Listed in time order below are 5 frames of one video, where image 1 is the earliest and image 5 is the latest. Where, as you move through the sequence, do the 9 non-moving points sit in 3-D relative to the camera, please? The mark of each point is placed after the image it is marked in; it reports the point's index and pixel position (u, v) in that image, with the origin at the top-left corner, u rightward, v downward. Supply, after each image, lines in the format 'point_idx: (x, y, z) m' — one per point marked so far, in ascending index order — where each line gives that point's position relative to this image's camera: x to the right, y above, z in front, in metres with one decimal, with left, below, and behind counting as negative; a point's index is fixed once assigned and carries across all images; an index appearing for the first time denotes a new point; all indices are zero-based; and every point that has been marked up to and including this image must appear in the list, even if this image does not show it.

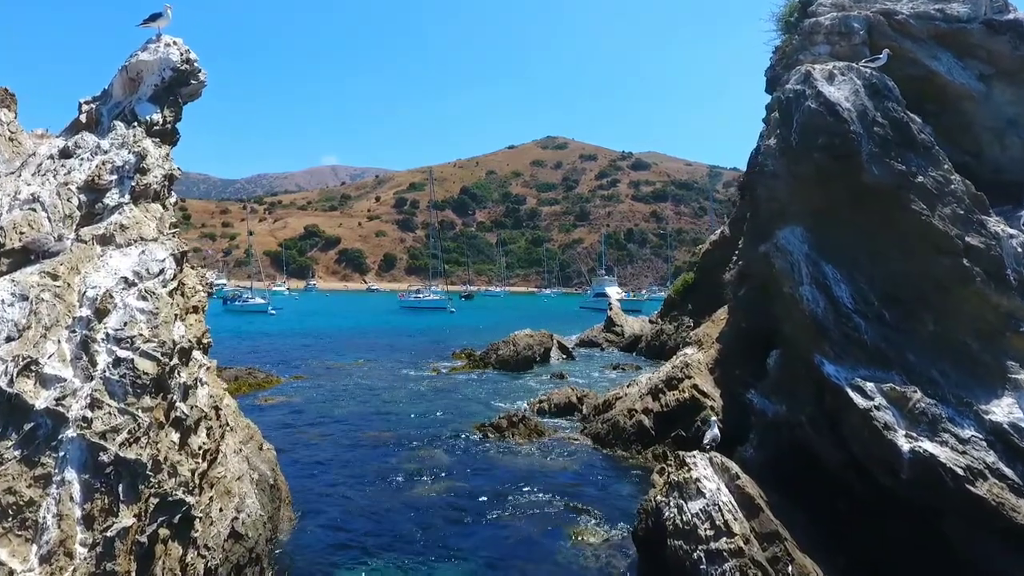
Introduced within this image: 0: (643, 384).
0: (+3.5, -2.5, +18.7) m
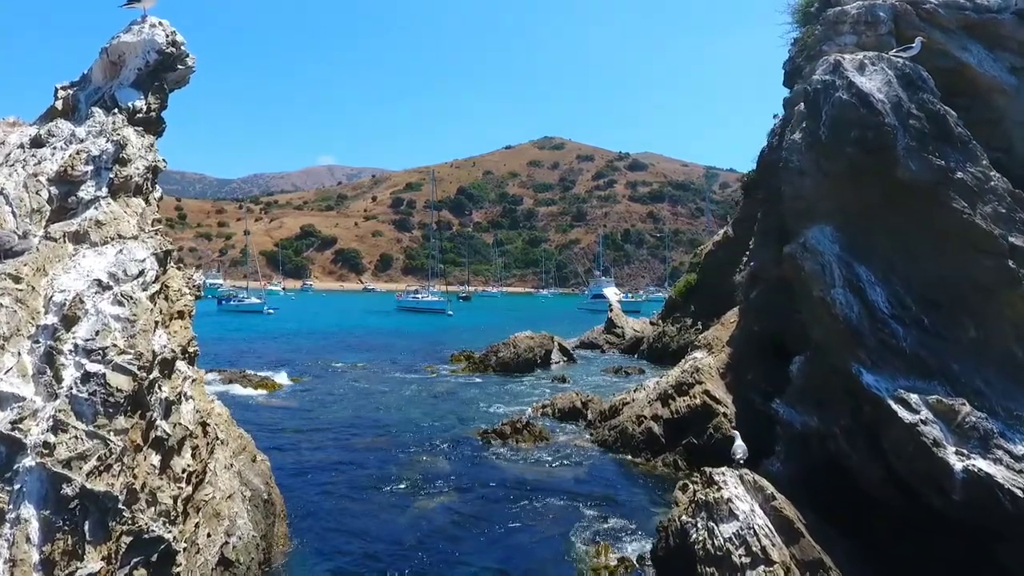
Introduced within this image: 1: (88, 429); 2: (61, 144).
0: (+3.6, -2.6, +18.0) m
1: (-2.7, -0.9, +4.6) m
2: (-3.9, +1.2, +6.1) m
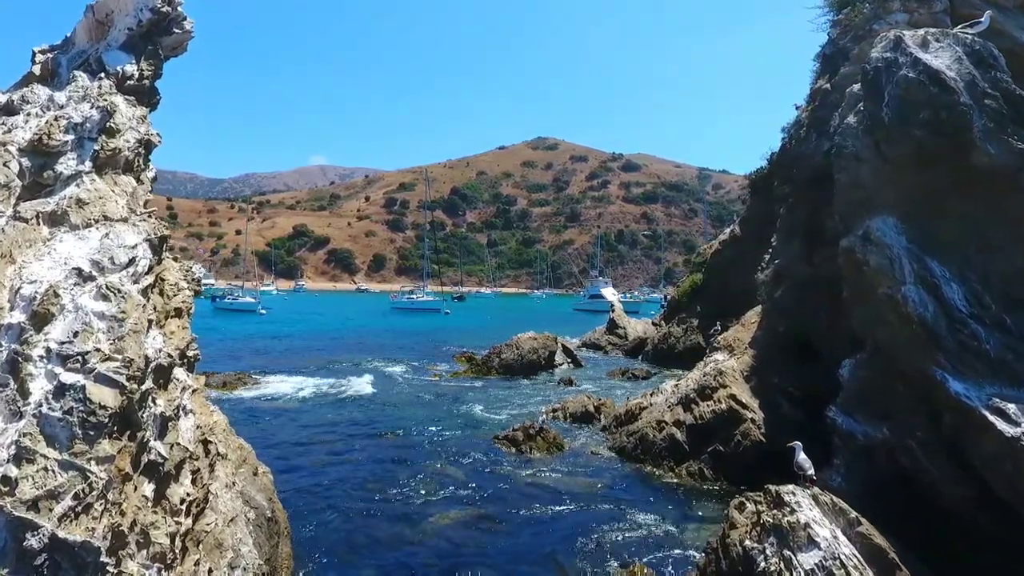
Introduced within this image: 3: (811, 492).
0: (+3.9, -2.6, +17.2) m
1: (-2.3, -0.9, +3.6) m
2: (-3.5, +1.3, +5.1) m
3: (+2.8, -1.9, +6.6) m
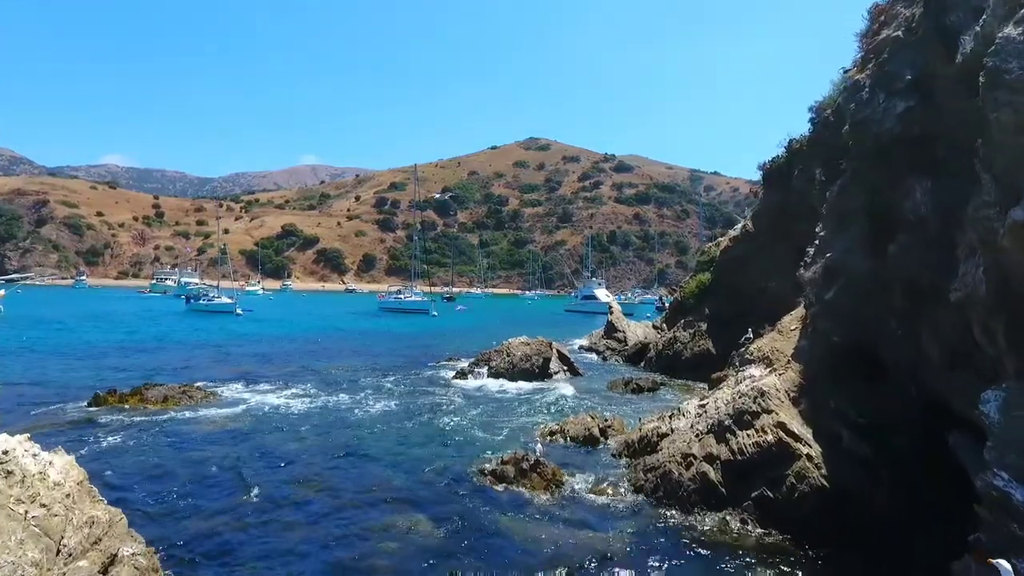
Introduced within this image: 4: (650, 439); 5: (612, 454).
0: (+3.6, -2.5, +13.9) m
1: (-2.4, -0.8, +0.3) m
2: (-3.5, +1.4, +1.8) m
3: (+2.7, -1.9, +3.4) m
4: (+2.8, -3.1, +14.4) m
5: (+2.1, -3.6, +15.2) m
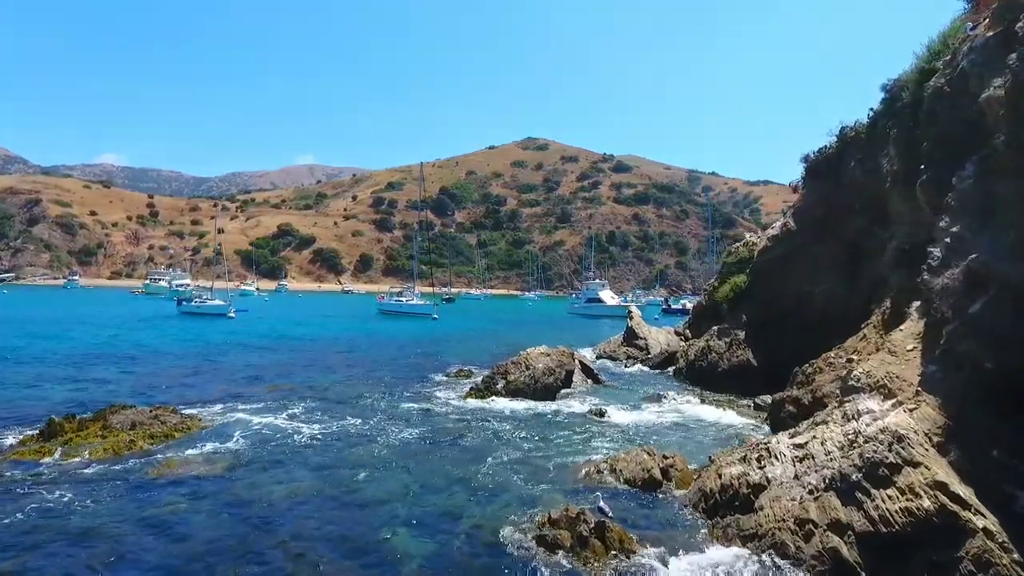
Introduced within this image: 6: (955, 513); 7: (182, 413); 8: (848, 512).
0: (+4.4, -2.7, +10.8) m
1: (-1.5, -1.0, -2.8) m
2: (-2.7, +1.2, -1.3) m
3: (+3.6, -2.1, +0.3) m
4: (+3.6, -3.2, +11.3) m
5: (+2.9, -3.7, +12.1) m
6: (+5.4, -2.7, +8.6) m
7: (-8.8, -3.3, +18.6) m
8: (+4.5, -3.0, +9.5) m
